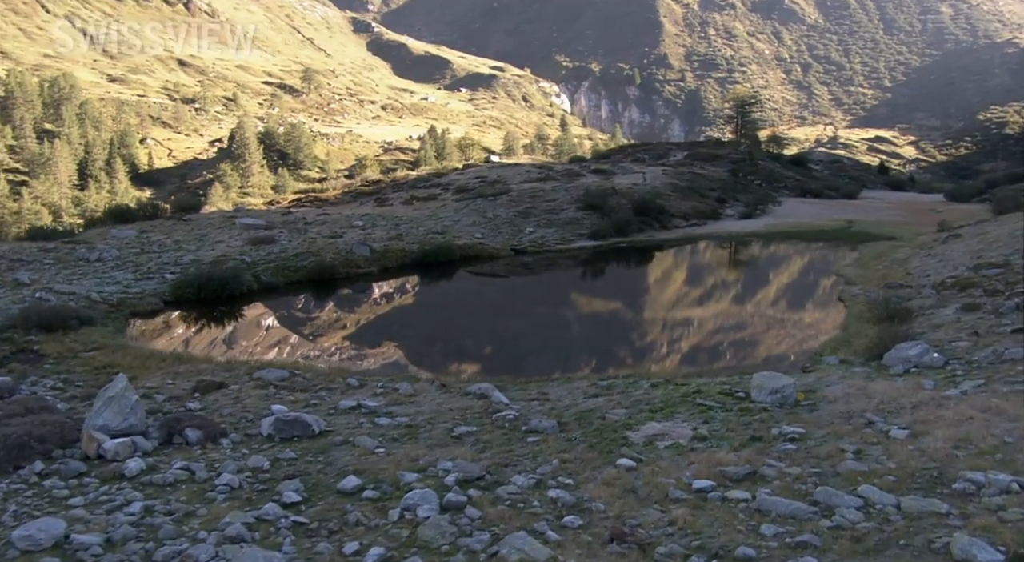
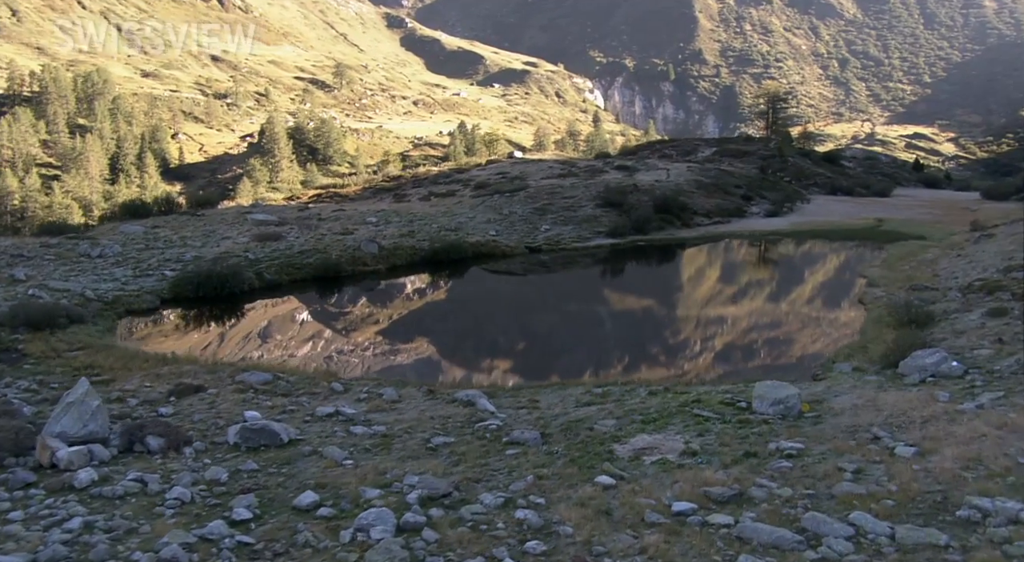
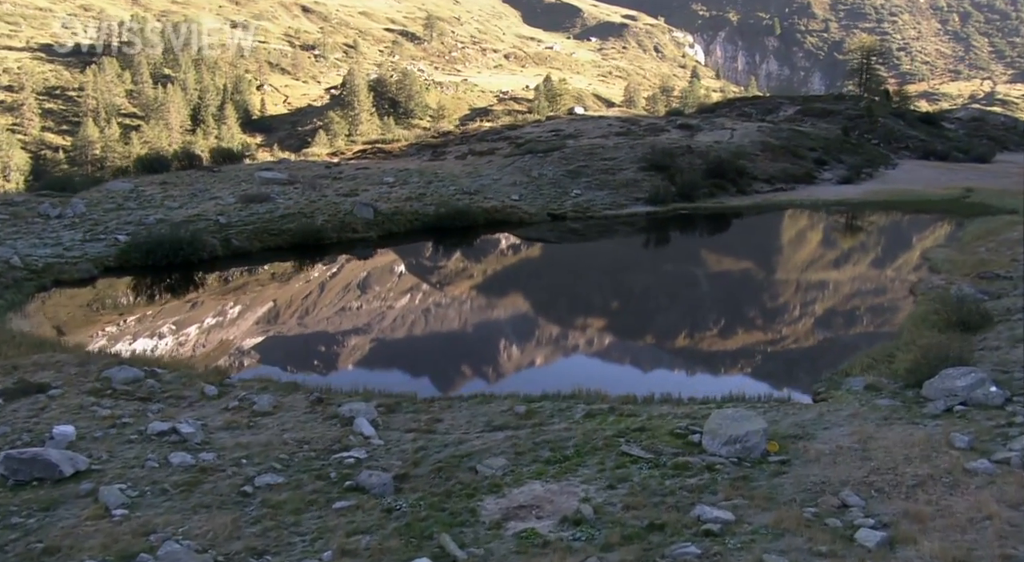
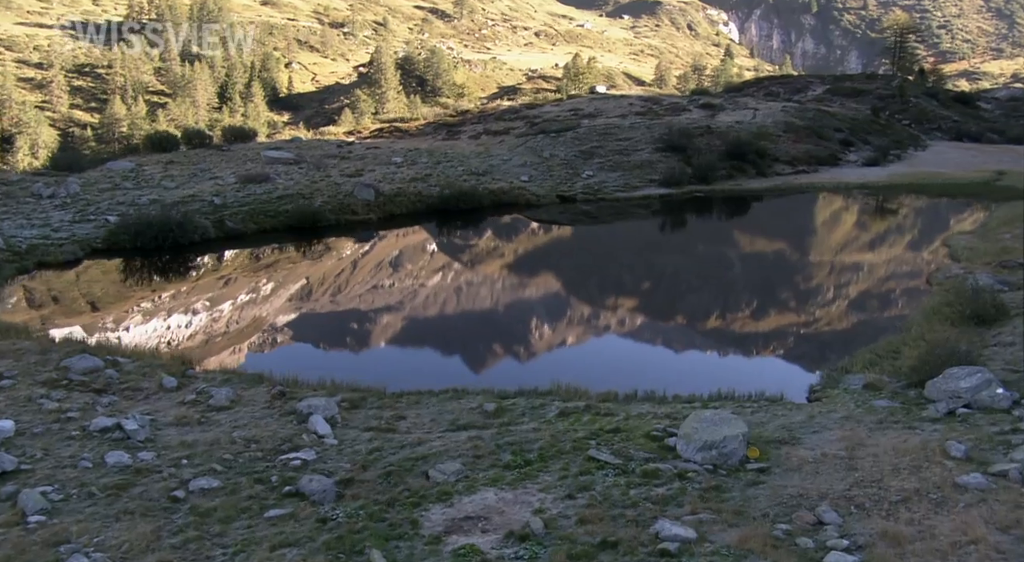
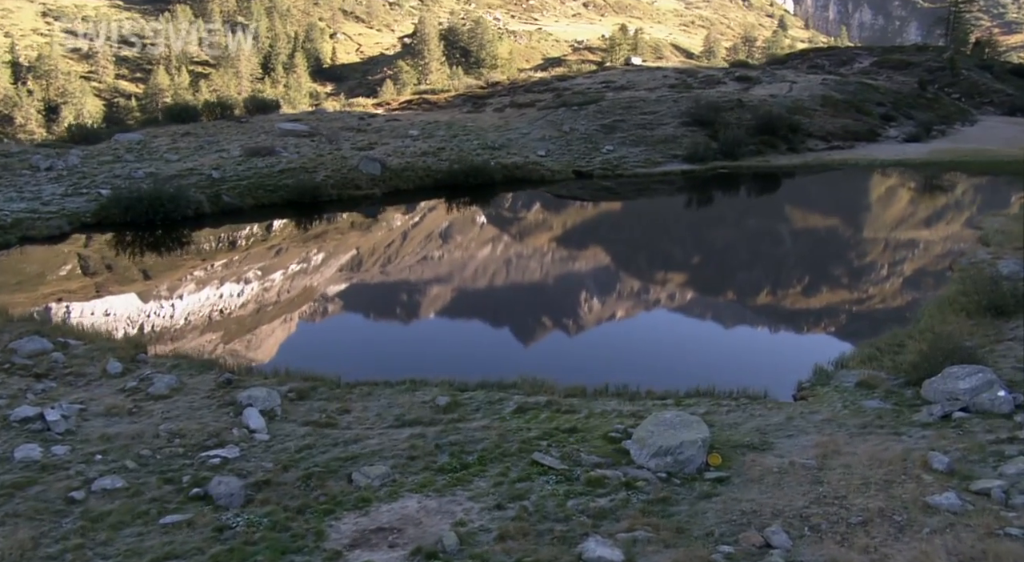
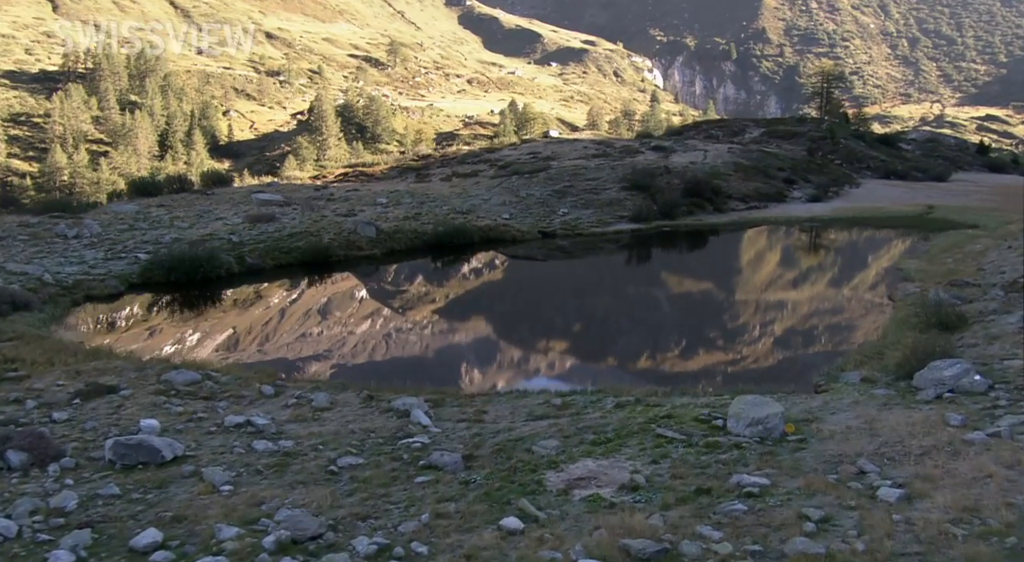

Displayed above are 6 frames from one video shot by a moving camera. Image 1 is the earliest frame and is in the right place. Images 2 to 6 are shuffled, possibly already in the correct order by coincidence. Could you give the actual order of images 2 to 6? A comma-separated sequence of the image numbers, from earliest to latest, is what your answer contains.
2, 6, 3, 4, 5
